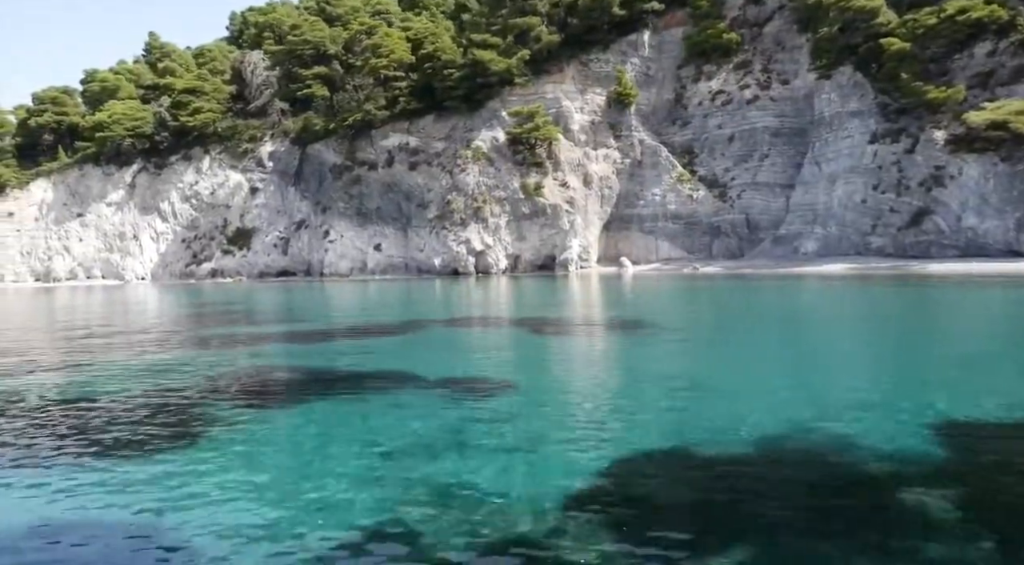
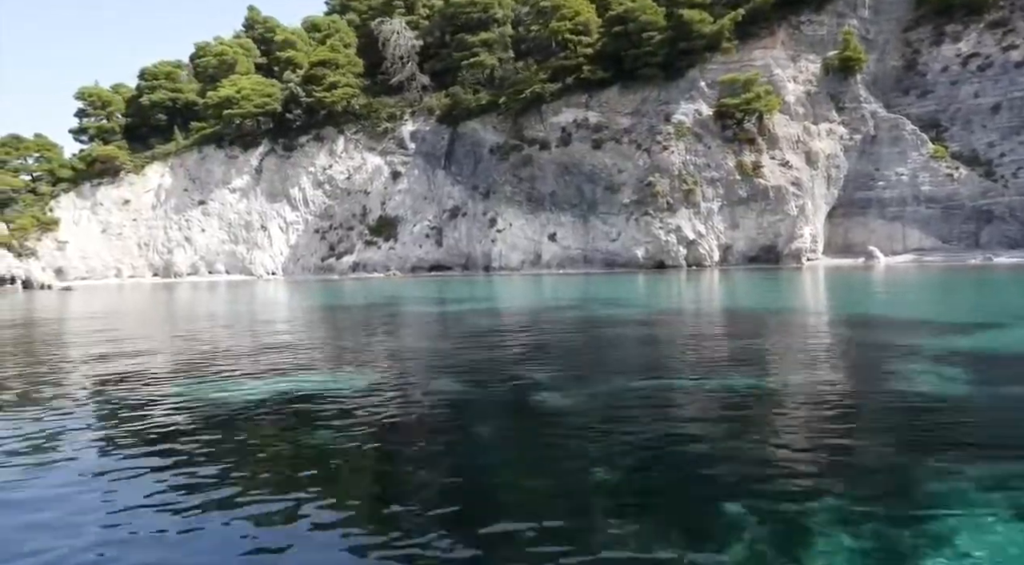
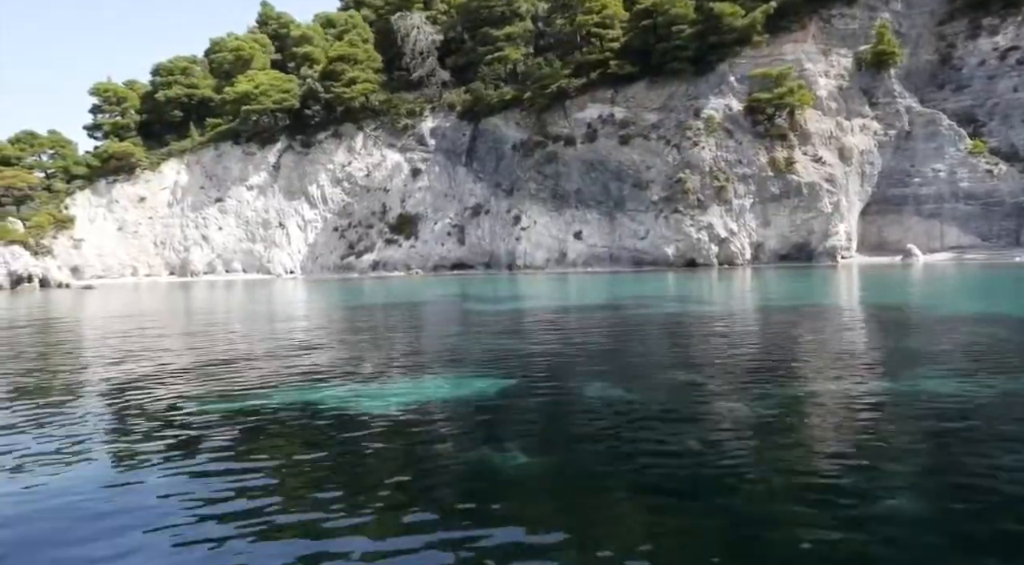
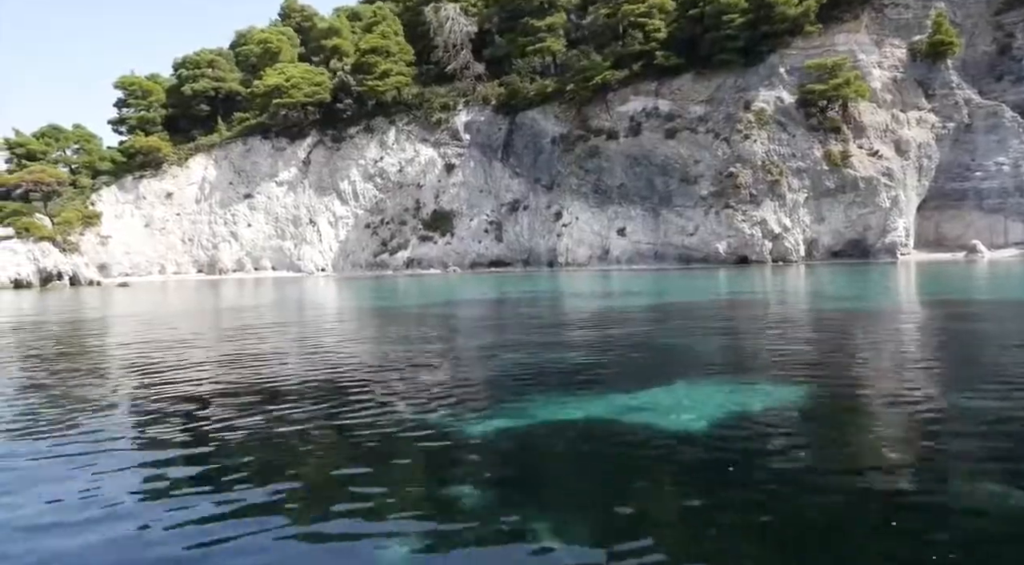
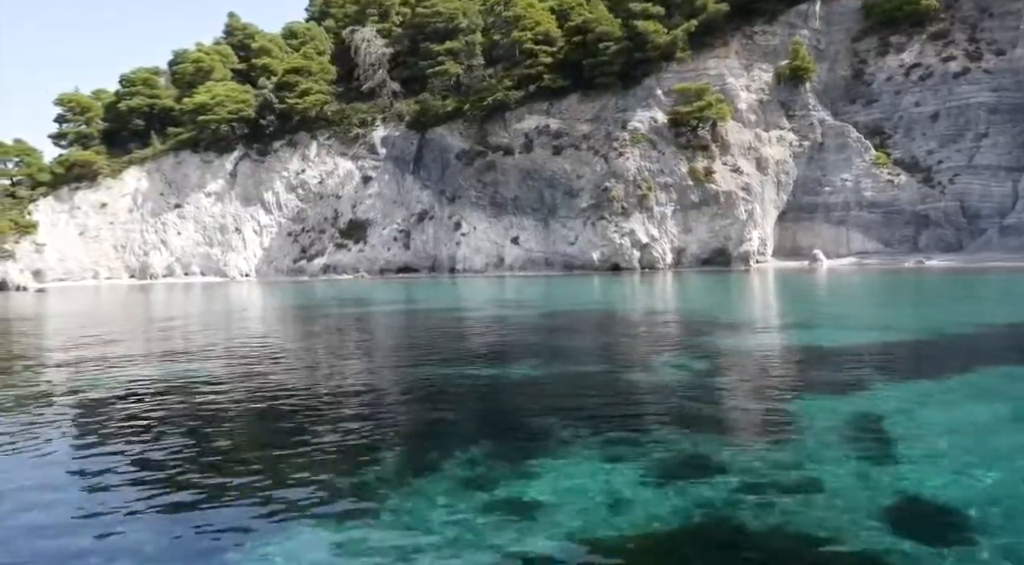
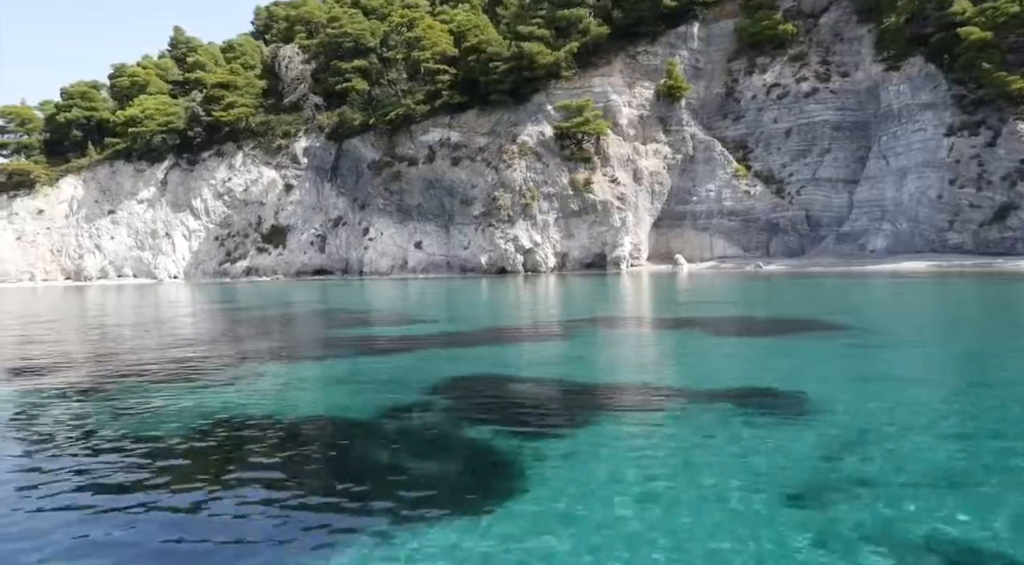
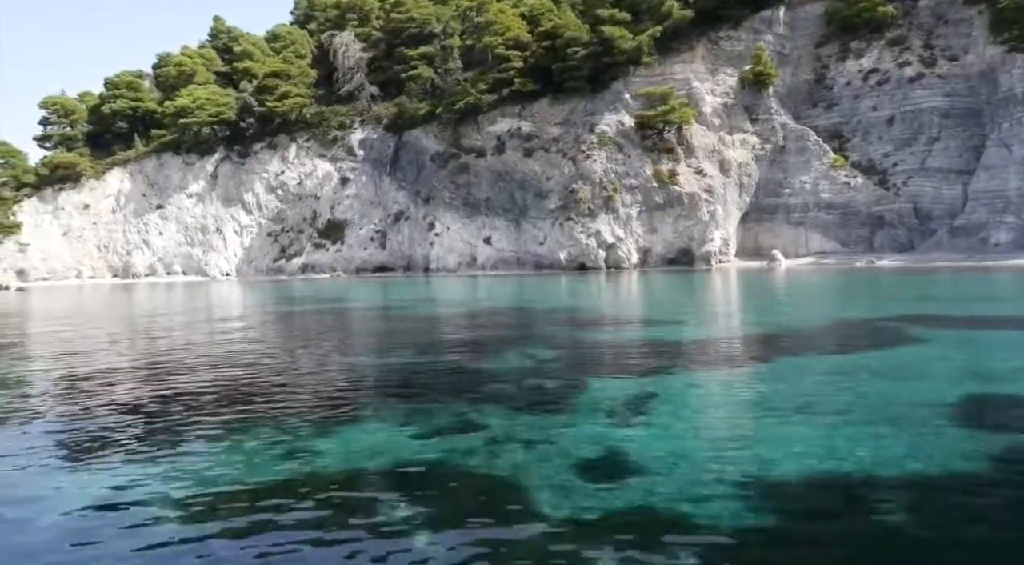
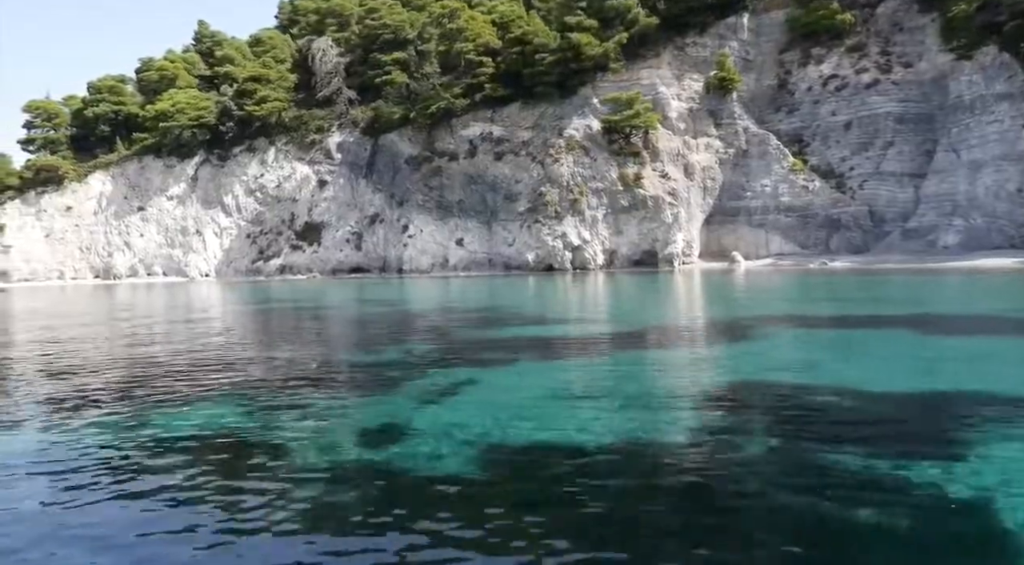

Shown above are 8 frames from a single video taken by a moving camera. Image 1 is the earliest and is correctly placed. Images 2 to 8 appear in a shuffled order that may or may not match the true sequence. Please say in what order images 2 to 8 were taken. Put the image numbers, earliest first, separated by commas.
6, 8, 7, 5, 2, 3, 4
